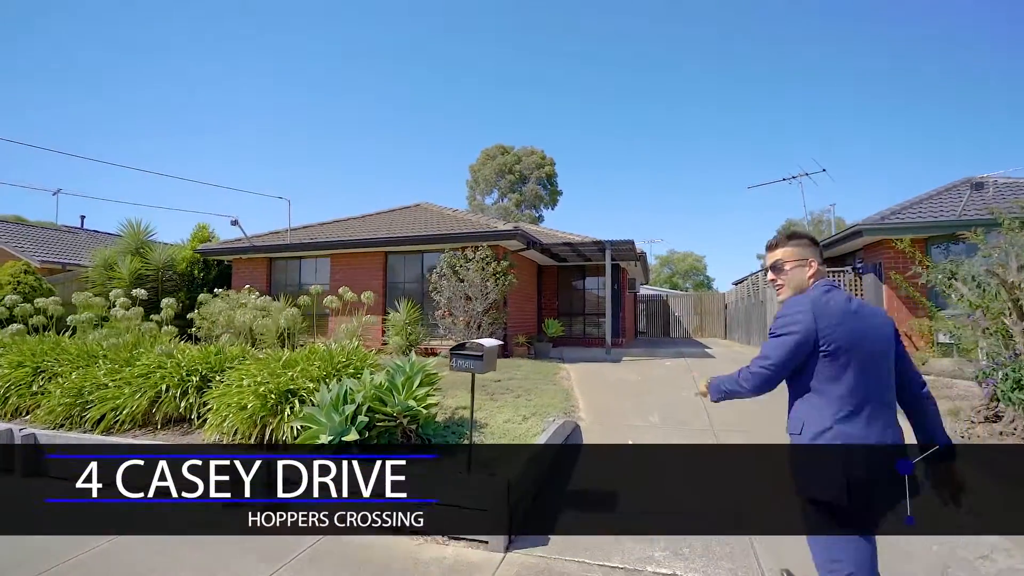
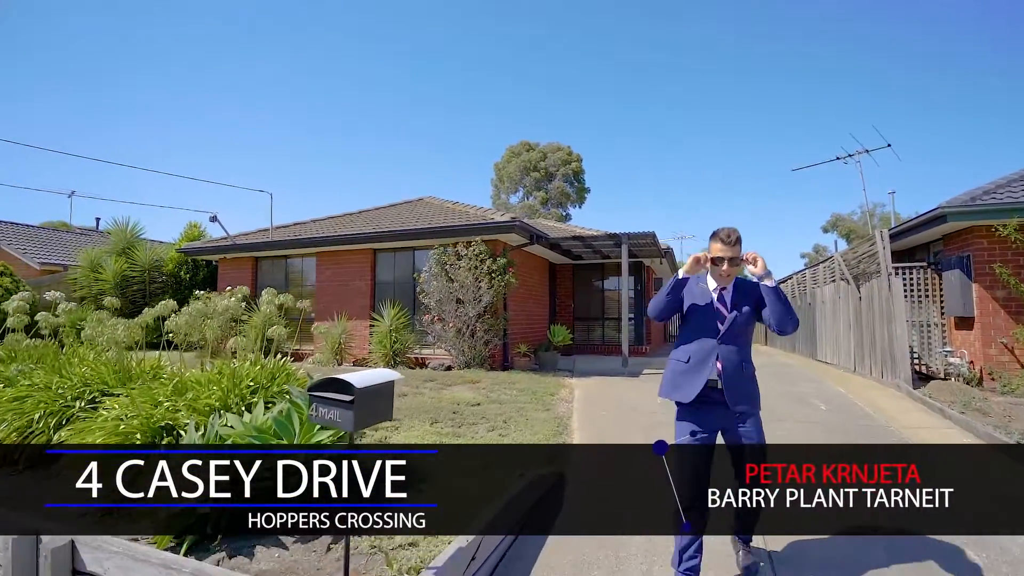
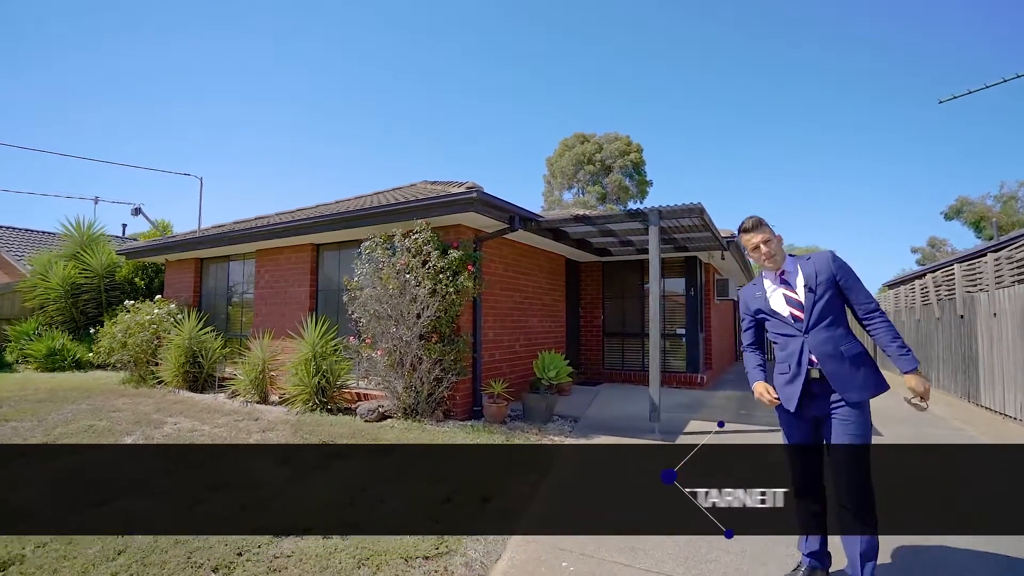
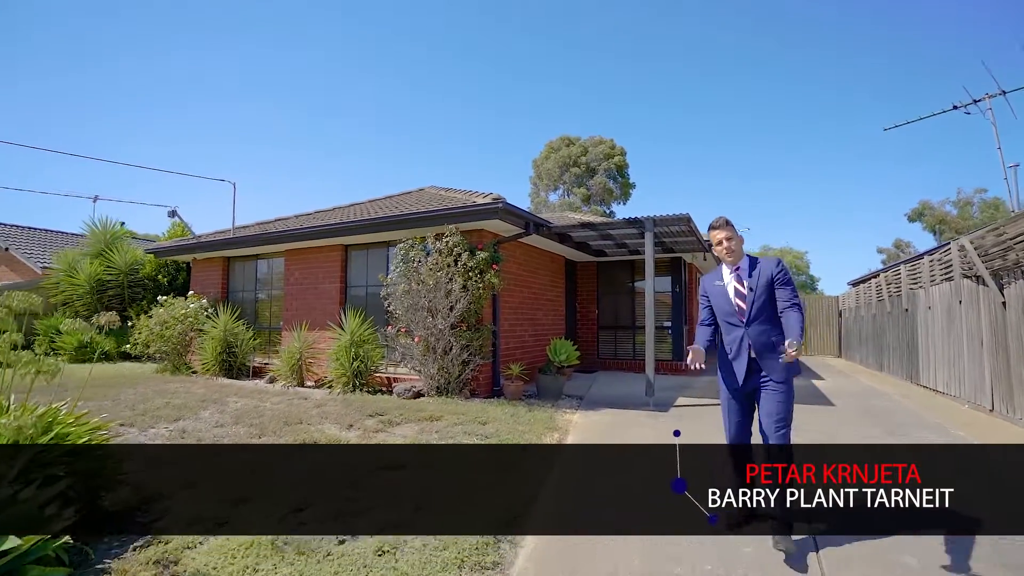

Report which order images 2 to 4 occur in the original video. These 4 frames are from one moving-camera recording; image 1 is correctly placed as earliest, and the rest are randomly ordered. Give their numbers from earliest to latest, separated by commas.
2, 4, 3
